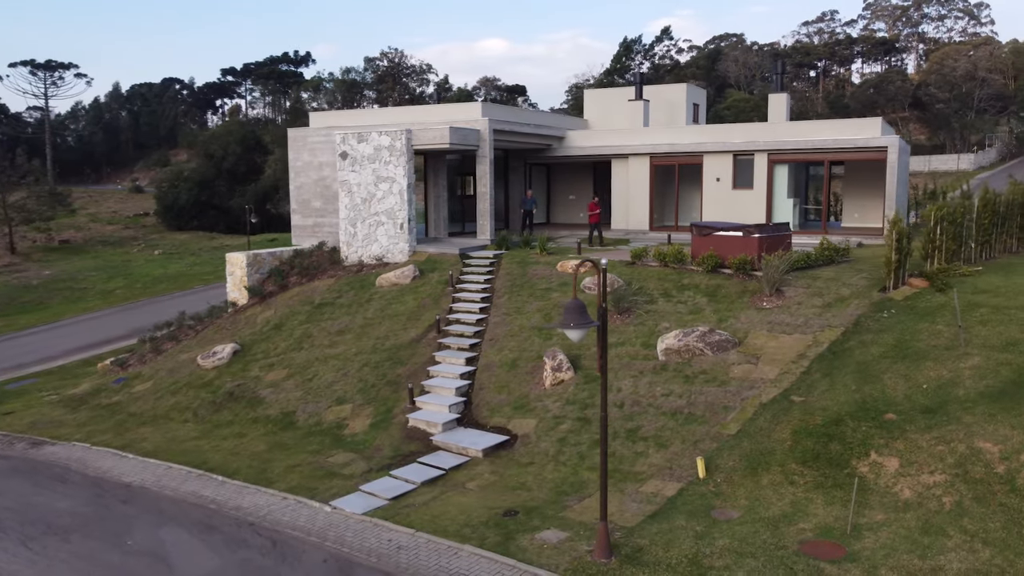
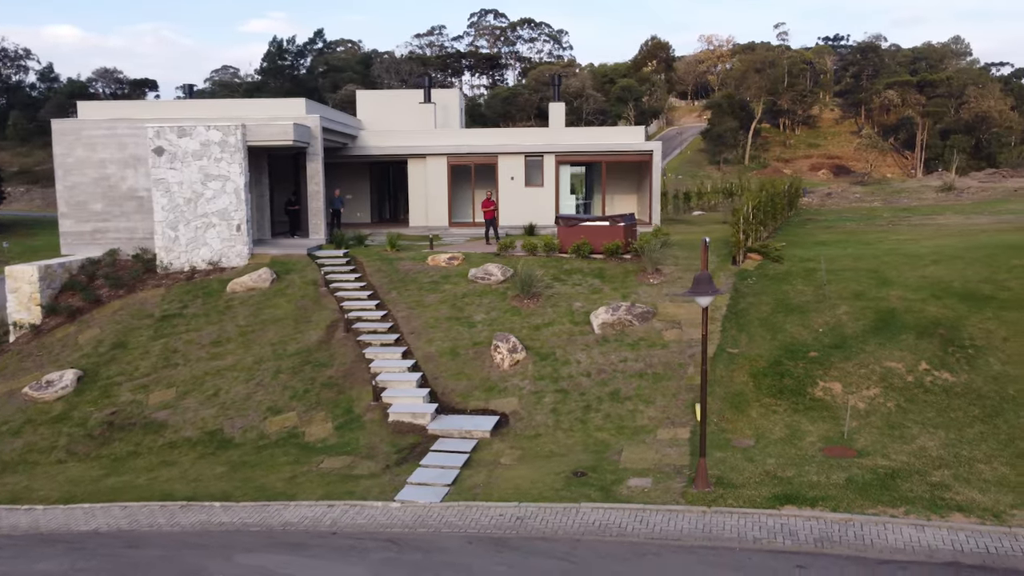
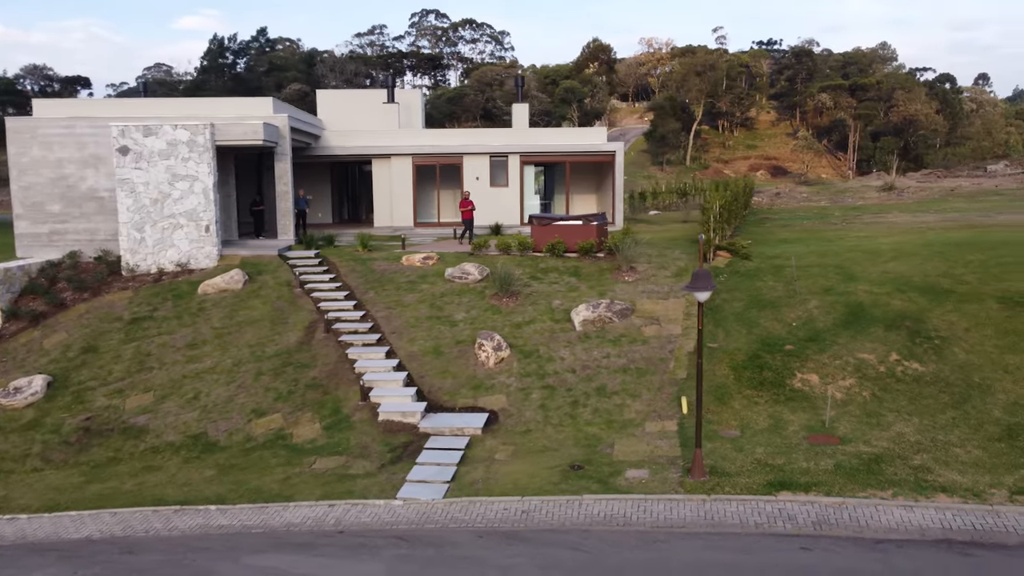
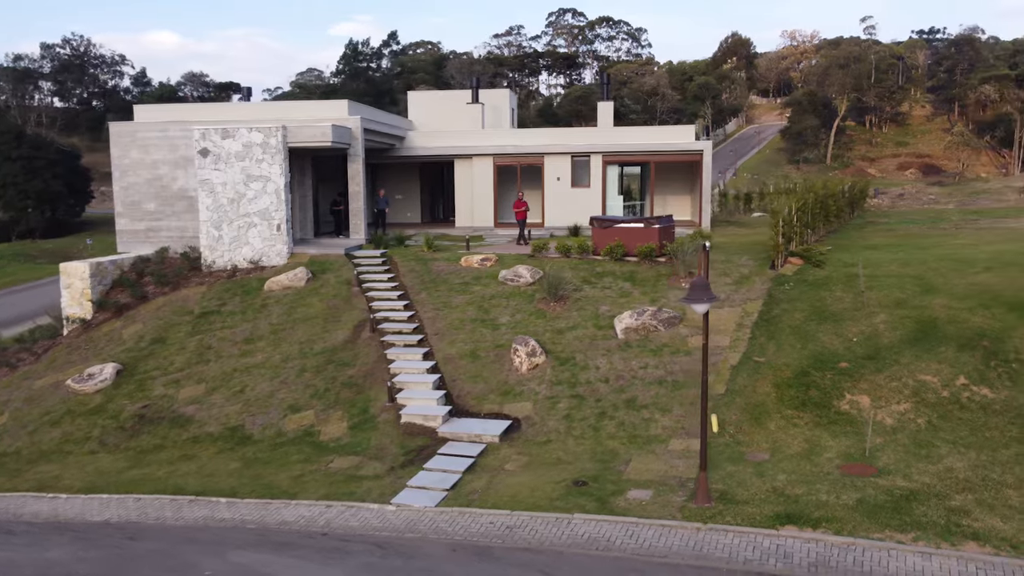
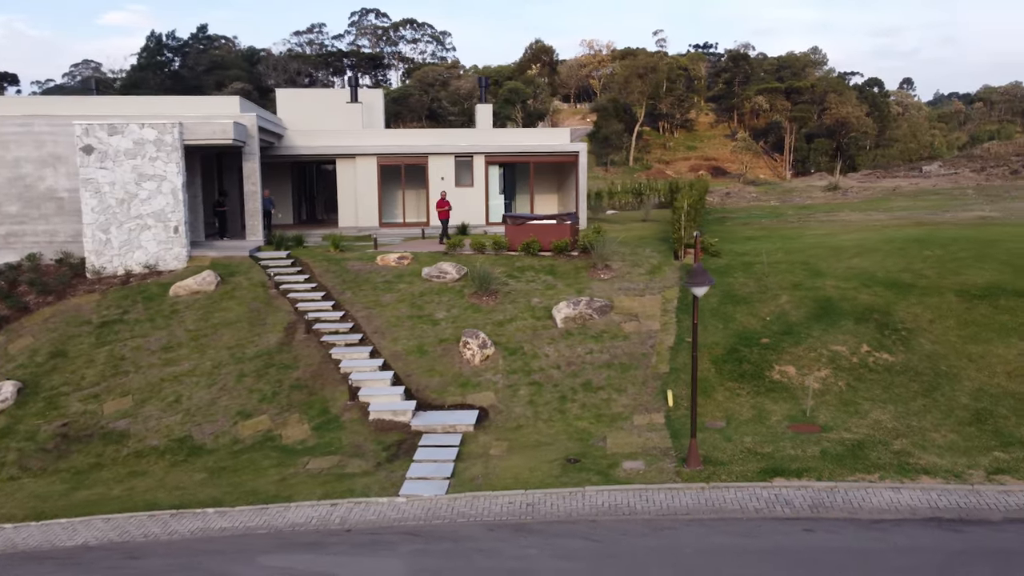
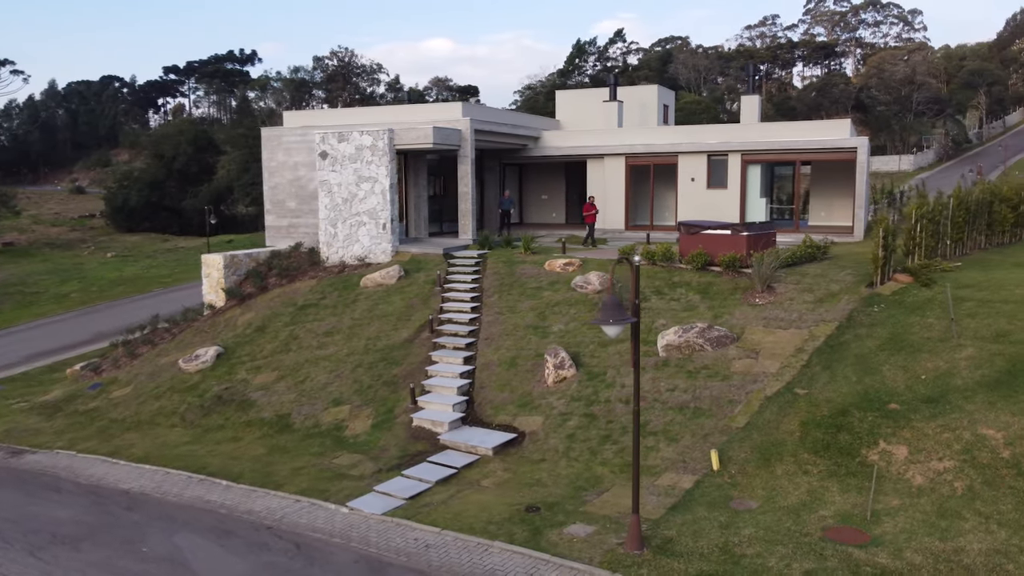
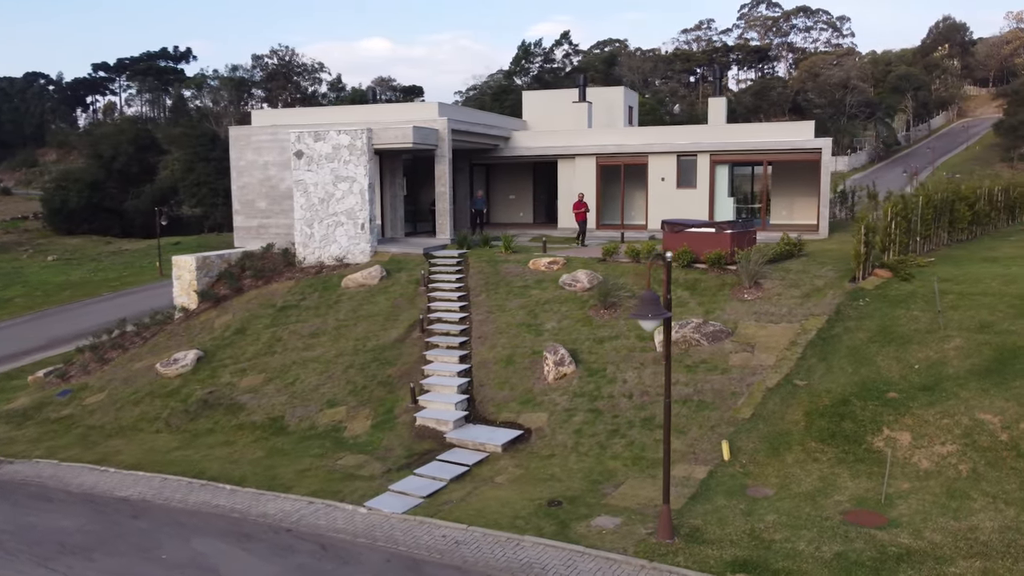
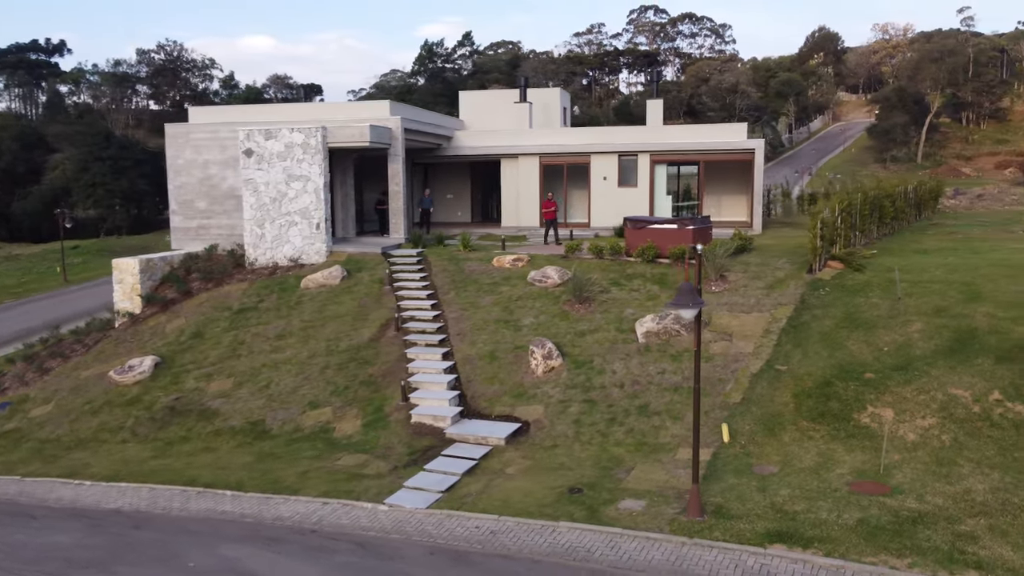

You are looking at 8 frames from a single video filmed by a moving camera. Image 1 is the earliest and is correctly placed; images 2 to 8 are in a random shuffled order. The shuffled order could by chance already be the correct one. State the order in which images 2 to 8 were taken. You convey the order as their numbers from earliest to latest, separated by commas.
6, 7, 8, 4, 2, 3, 5
